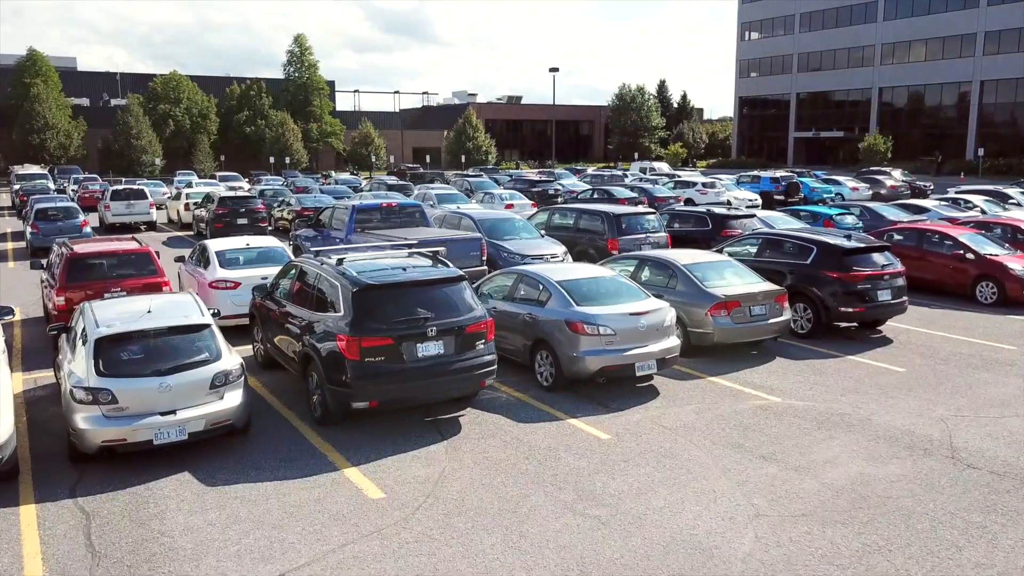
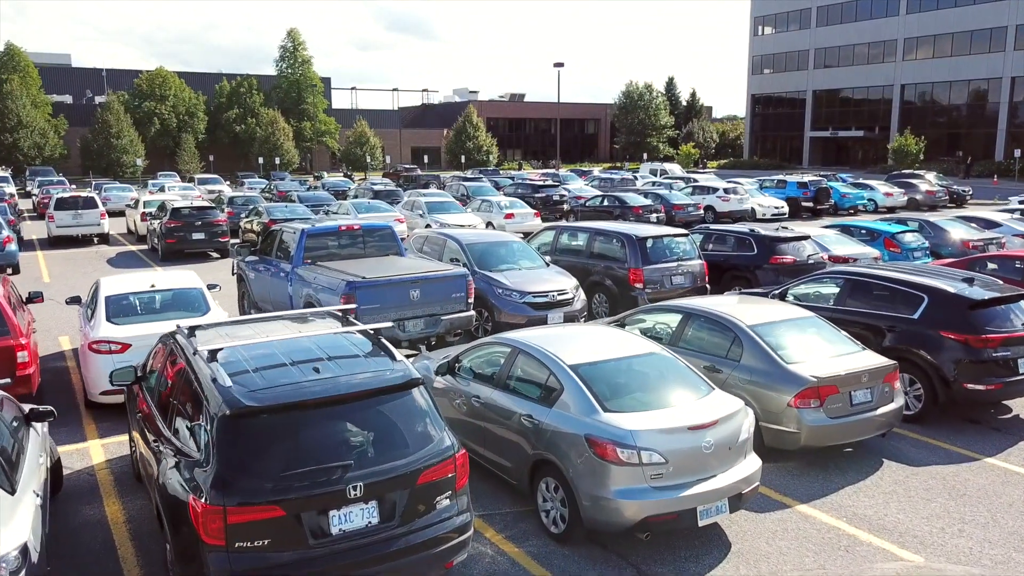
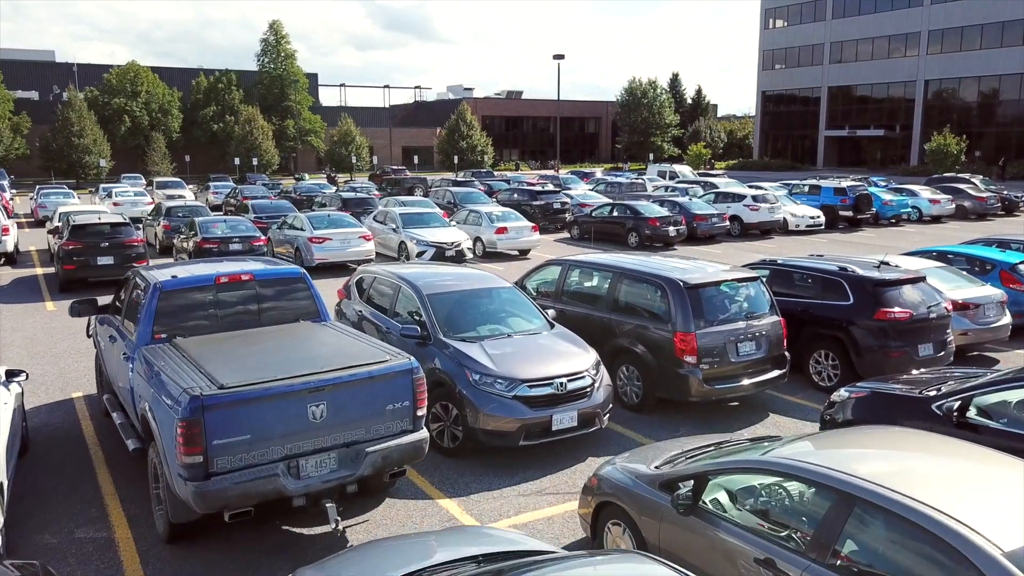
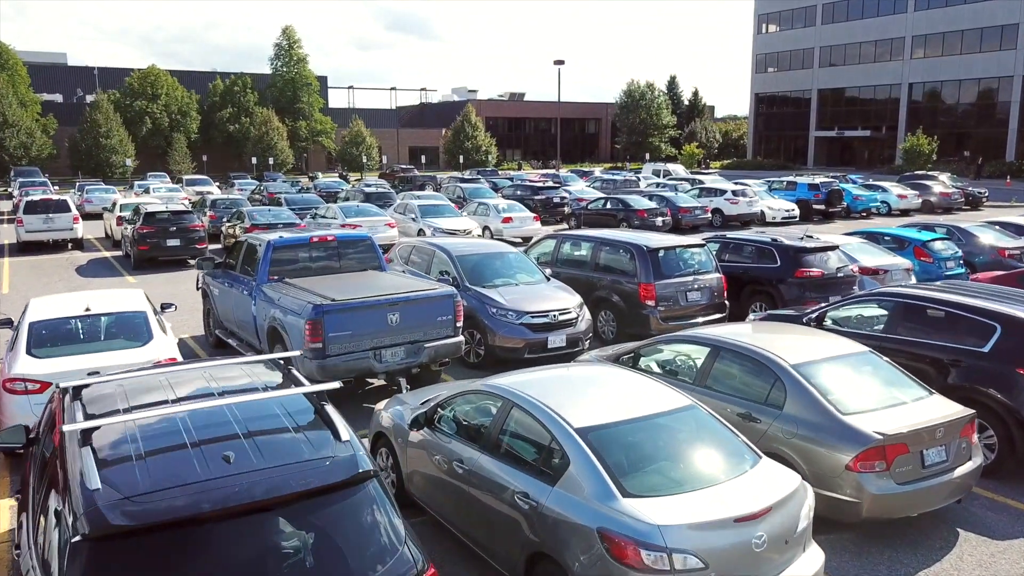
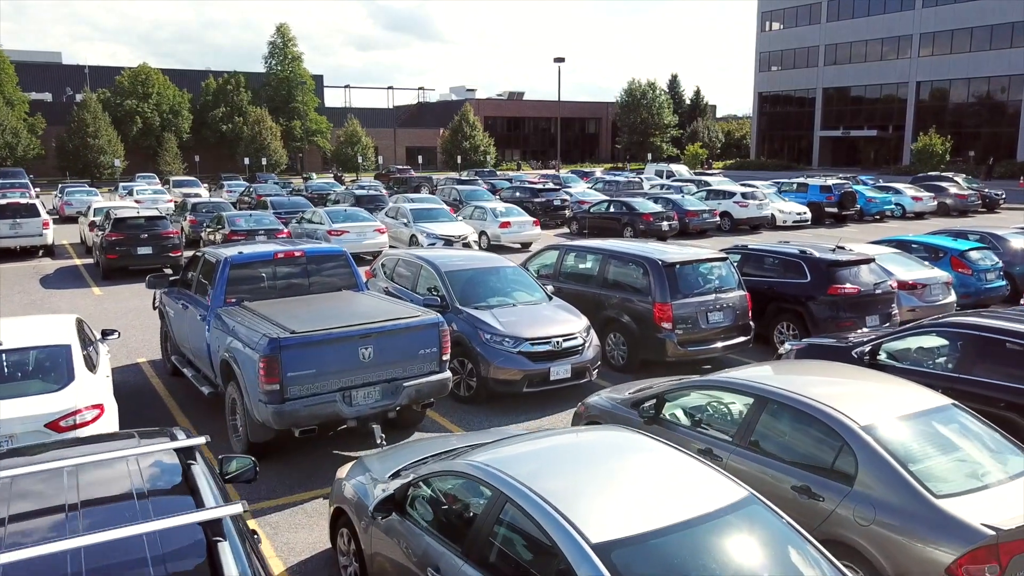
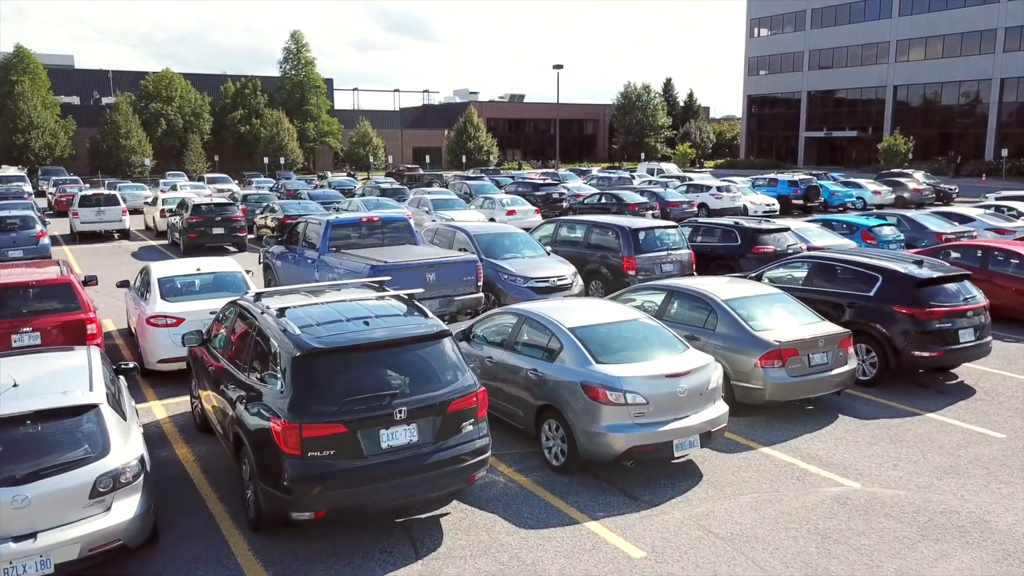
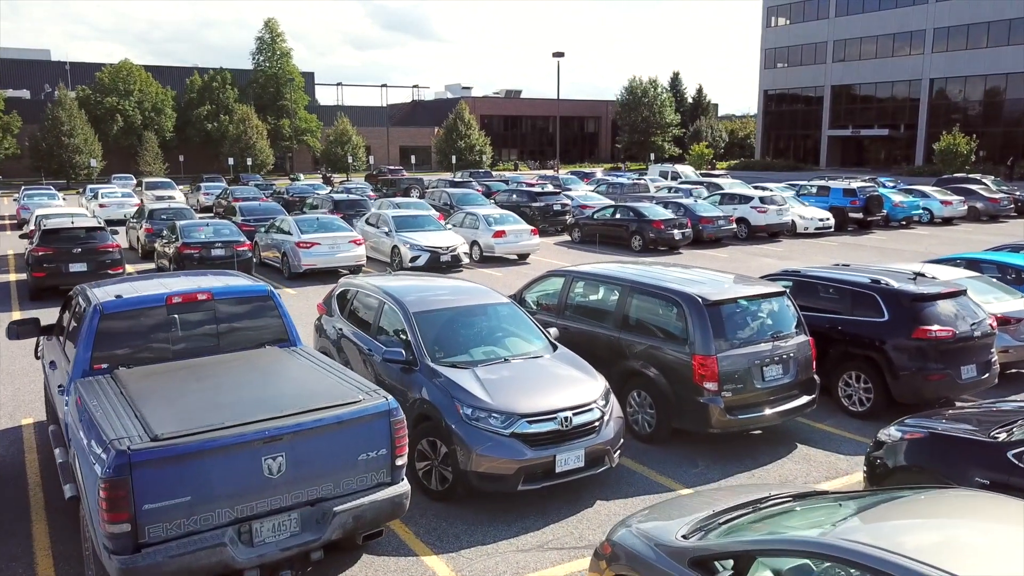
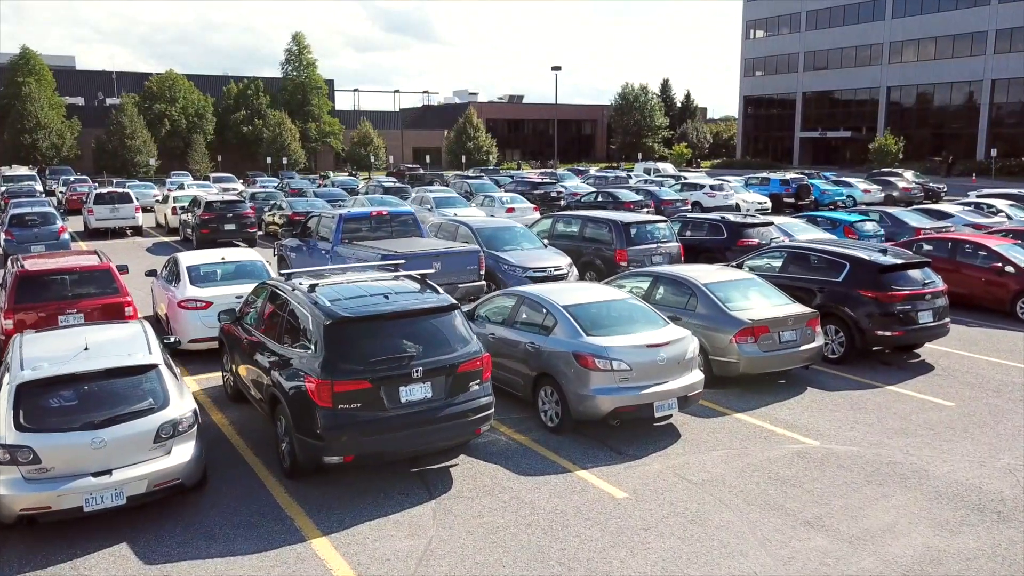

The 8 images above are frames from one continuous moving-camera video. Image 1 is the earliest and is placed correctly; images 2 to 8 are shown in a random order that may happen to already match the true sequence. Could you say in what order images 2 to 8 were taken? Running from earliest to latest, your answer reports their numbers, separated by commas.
8, 6, 2, 4, 5, 3, 7
